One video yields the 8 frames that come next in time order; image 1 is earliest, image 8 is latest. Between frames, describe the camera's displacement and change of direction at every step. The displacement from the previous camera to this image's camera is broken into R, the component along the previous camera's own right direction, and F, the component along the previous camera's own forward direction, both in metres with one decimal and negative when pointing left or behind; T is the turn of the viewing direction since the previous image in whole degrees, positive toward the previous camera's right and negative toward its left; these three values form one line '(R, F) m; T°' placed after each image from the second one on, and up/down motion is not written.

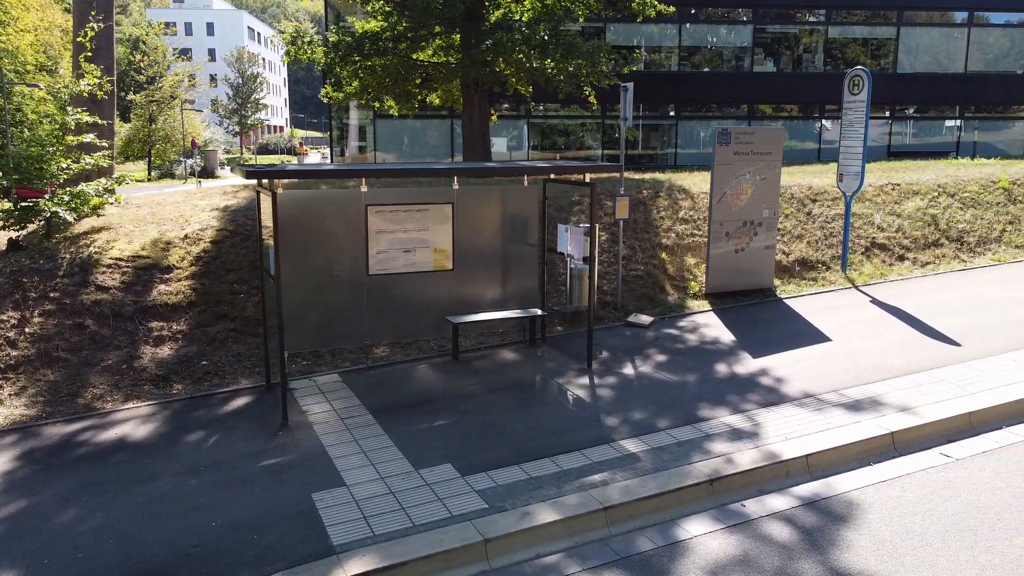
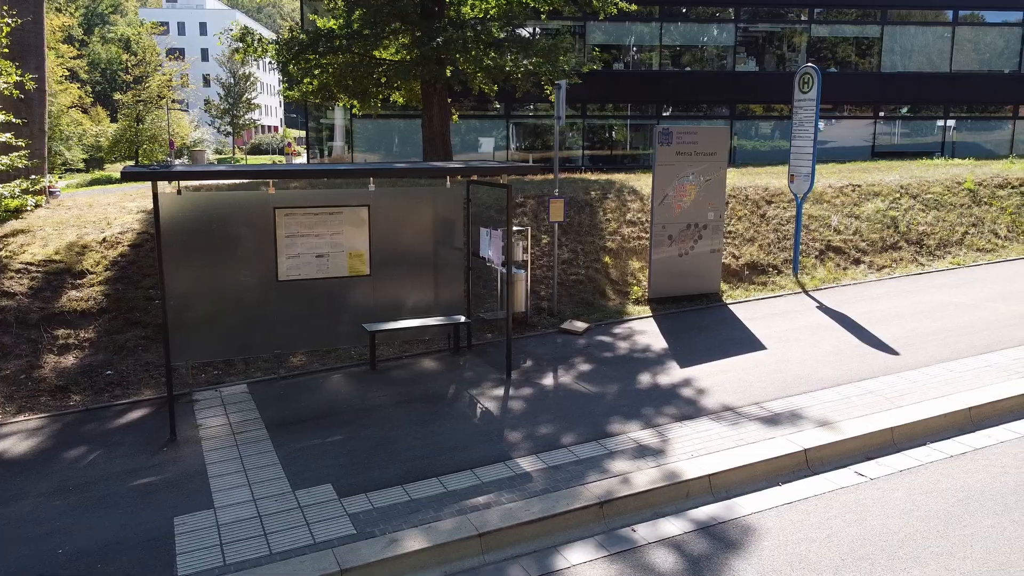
(+0.7, +0.4) m; 0°
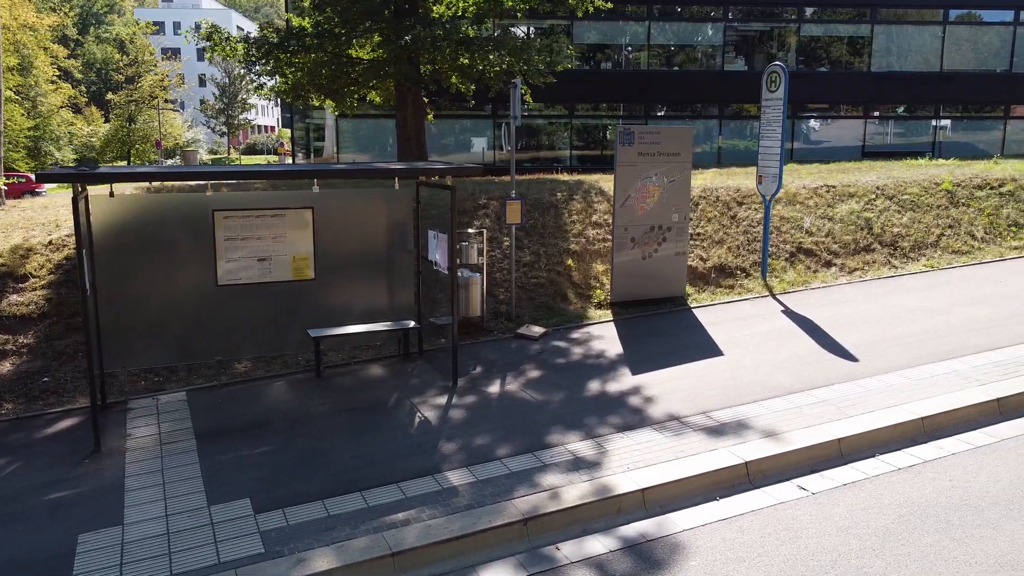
(+0.4, +0.2) m; 0°
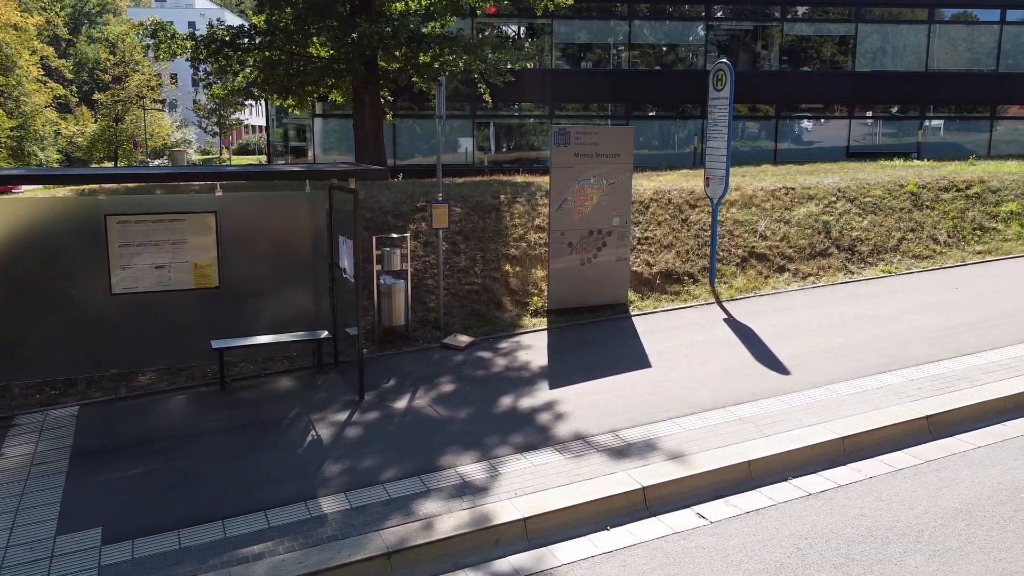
(+0.7, +0.4) m; 0°
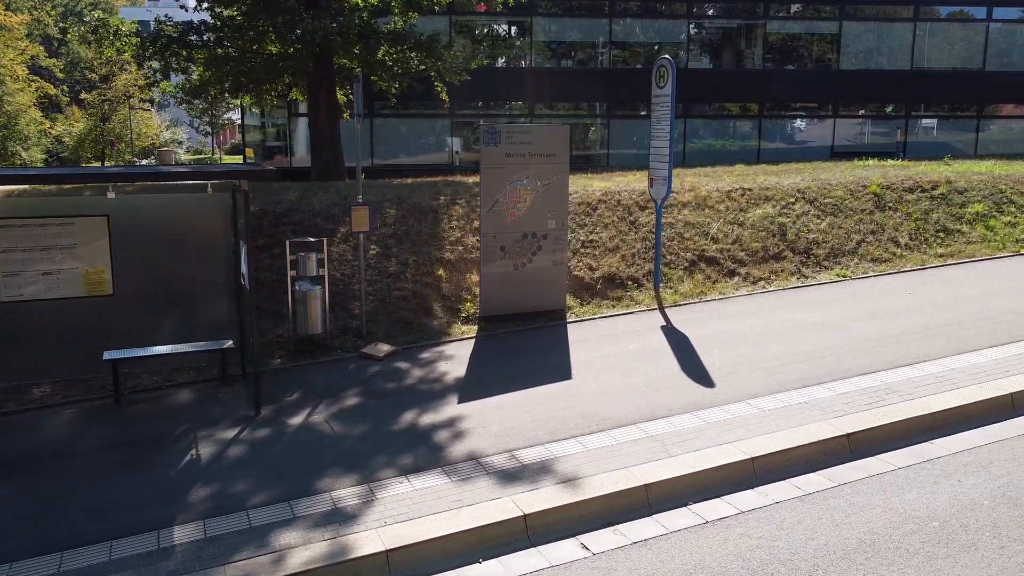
(+0.7, +0.4) m; 0°
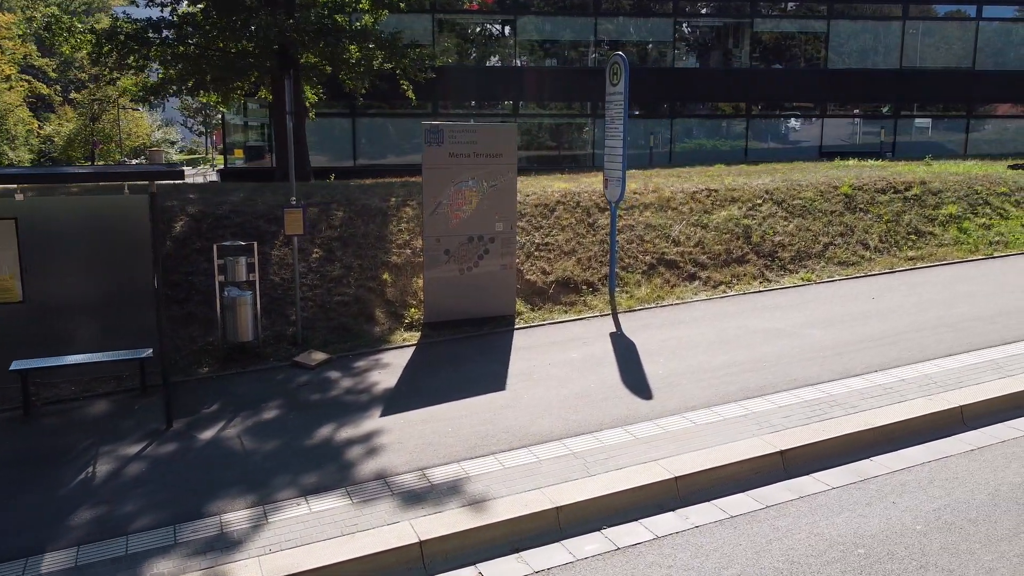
(+0.5, +0.4) m; 0°
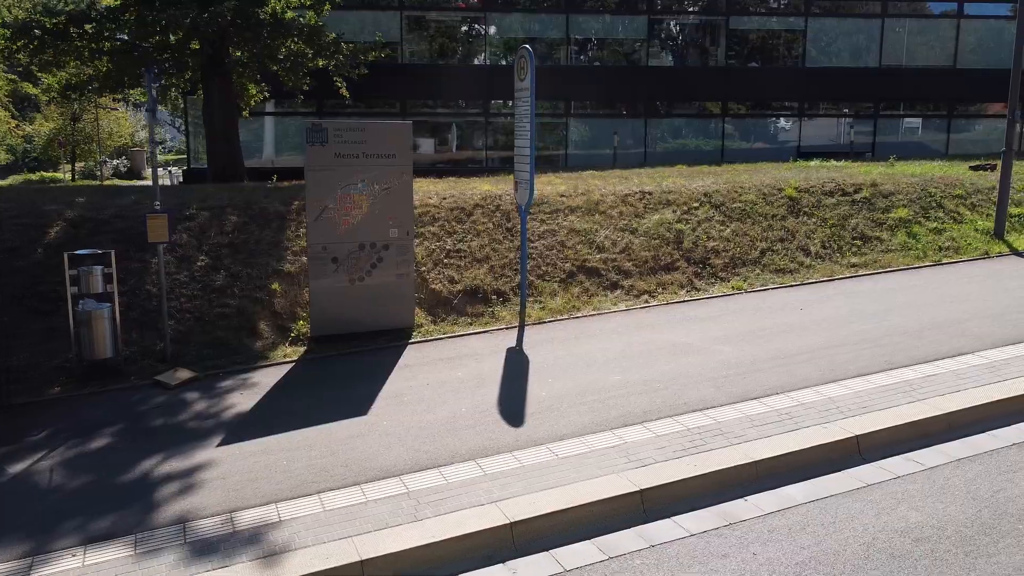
(+0.9, +0.7) m; 0°
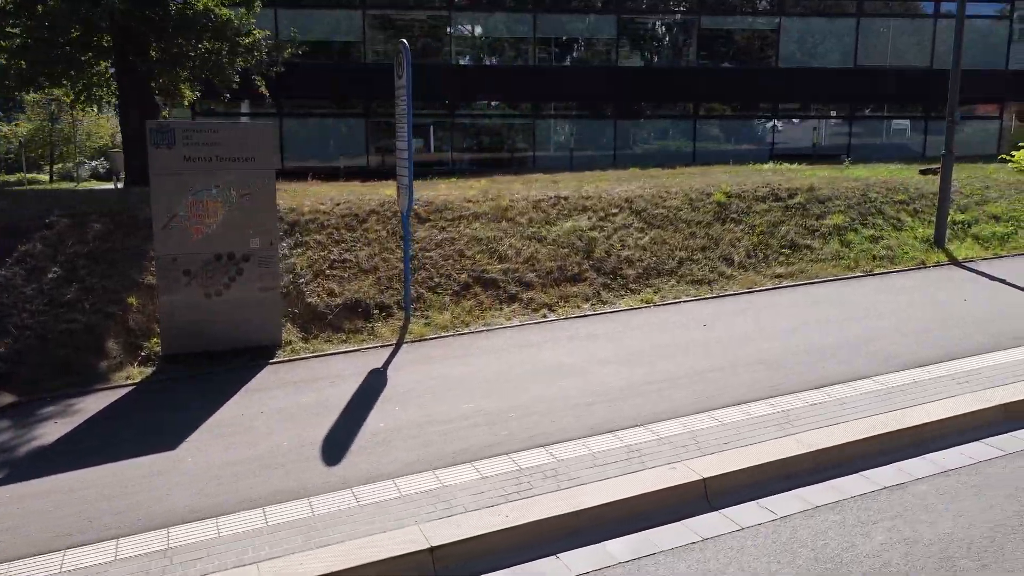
(+1.0, +0.7) m; 0°
